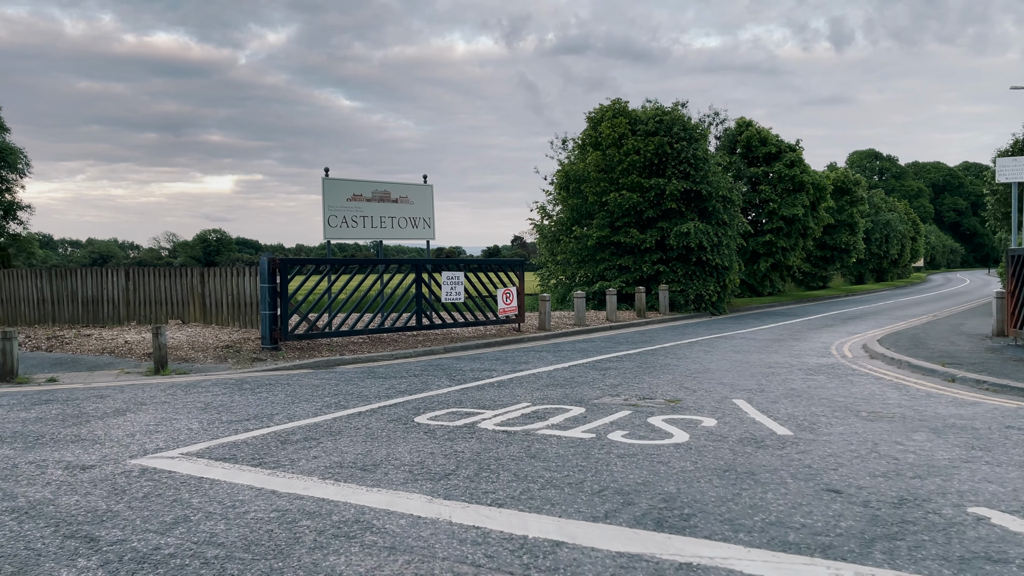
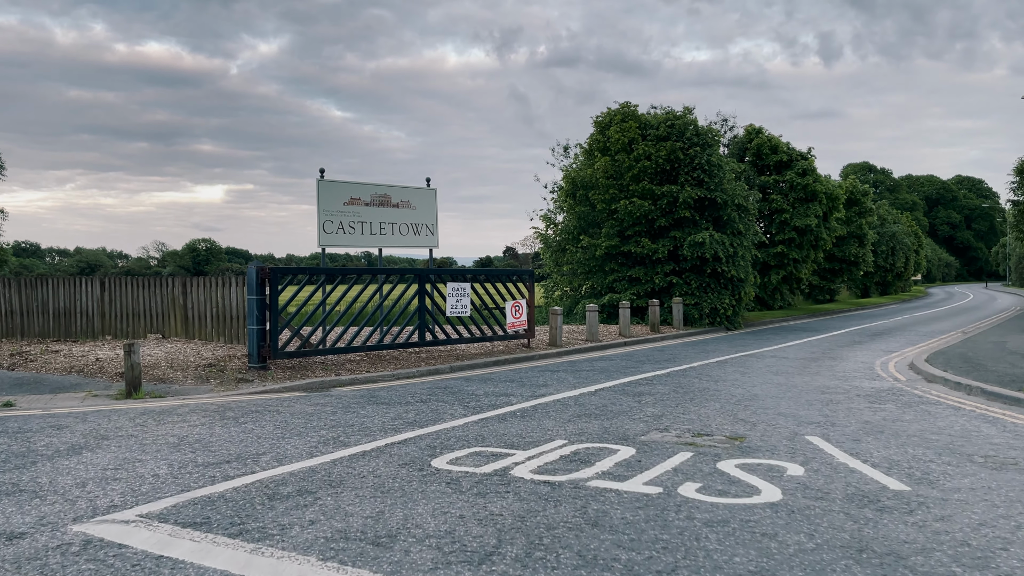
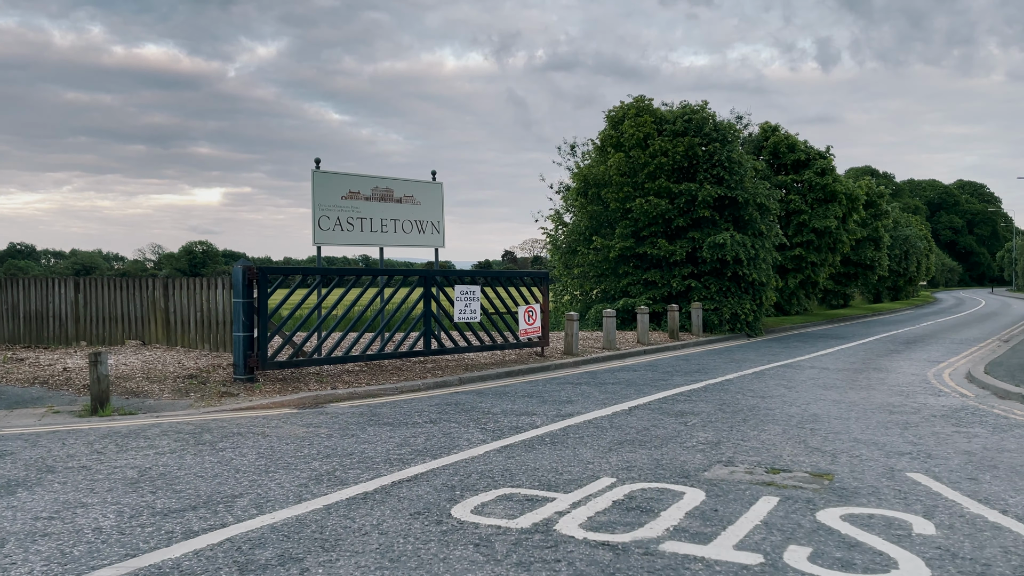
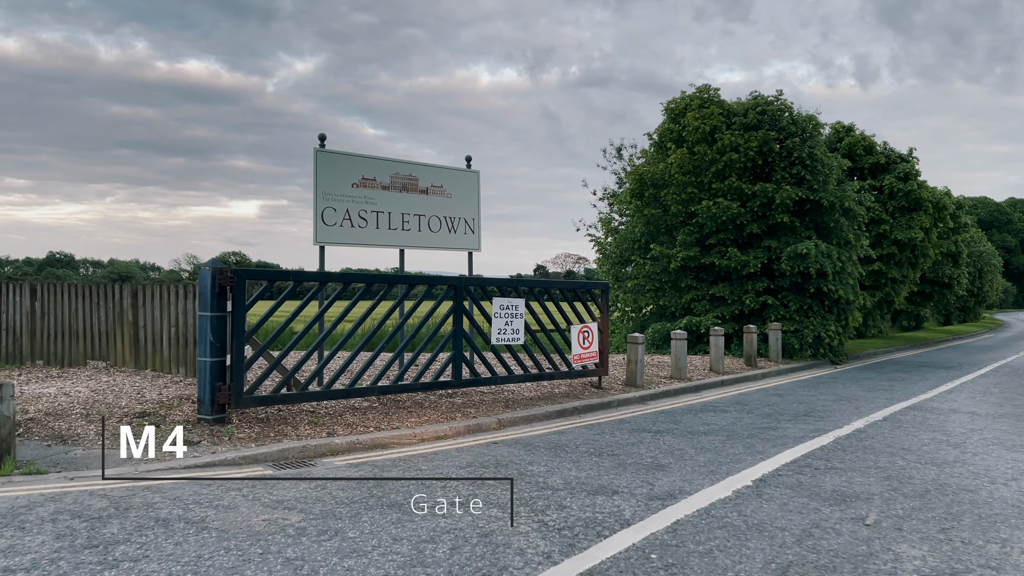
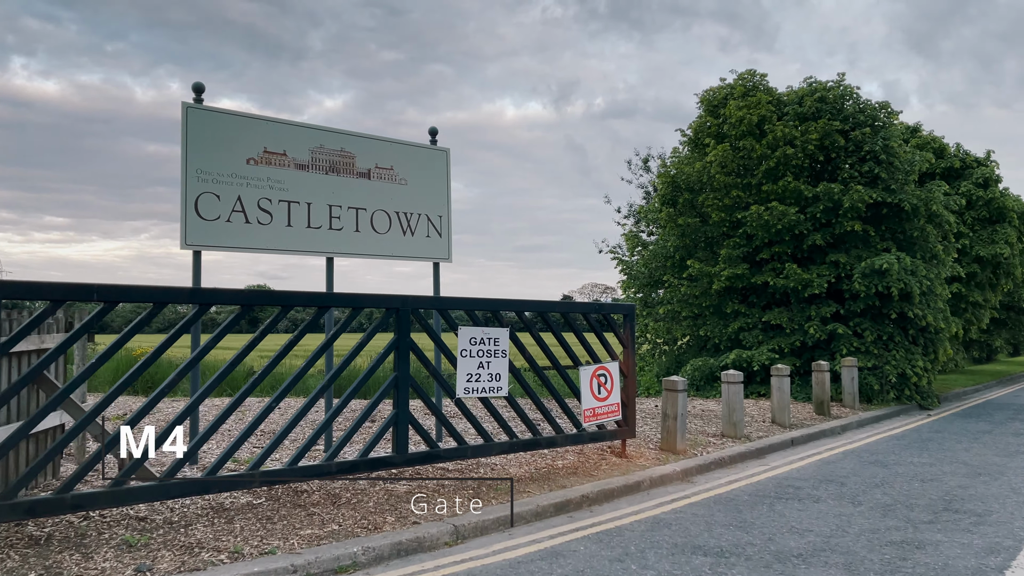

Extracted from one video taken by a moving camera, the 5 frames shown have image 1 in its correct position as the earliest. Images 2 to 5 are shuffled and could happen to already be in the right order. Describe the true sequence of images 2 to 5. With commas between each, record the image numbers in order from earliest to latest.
2, 3, 4, 5
